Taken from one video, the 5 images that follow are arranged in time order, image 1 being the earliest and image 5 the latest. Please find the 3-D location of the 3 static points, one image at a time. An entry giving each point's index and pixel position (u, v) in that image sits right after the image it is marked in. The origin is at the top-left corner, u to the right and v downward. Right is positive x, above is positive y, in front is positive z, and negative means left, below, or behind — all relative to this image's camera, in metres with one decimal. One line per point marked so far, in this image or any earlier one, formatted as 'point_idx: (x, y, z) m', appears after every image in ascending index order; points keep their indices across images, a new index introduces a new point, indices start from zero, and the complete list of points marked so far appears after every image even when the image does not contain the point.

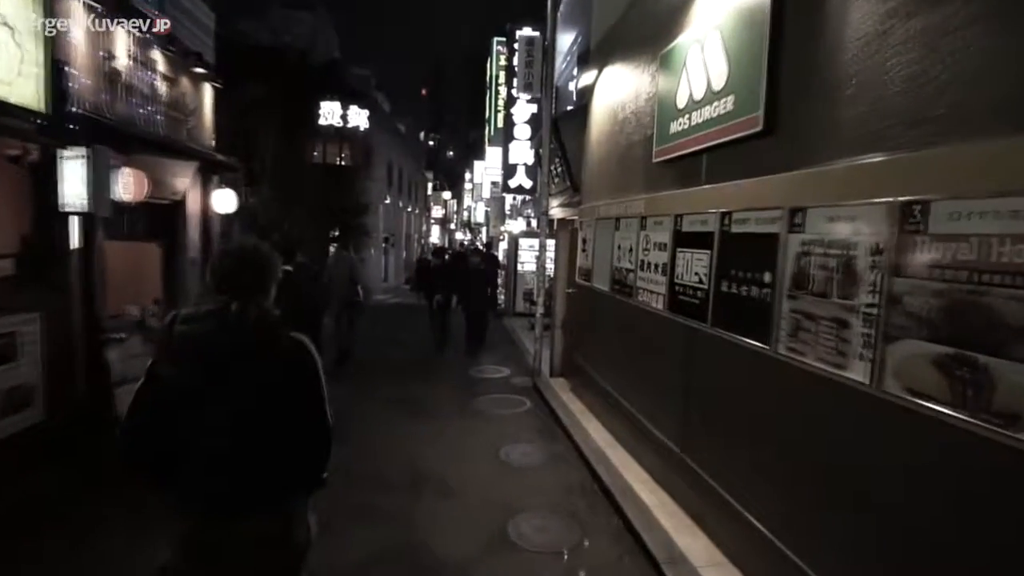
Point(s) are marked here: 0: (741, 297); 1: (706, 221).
0: (+1.5, -0.1, +4.3) m
1: (+1.4, +0.5, +4.9) m
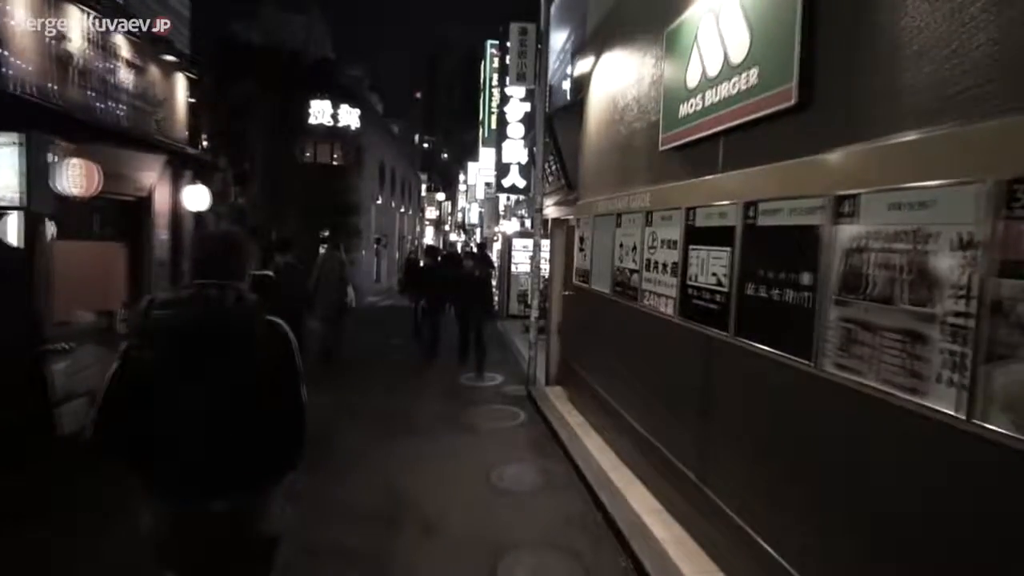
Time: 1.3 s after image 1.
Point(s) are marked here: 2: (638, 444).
0: (+1.4, -0.1, +3.7) m
1: (+1.4, +0.5, +4.3) m
2: (+1.2, -1.5, +6.4) m
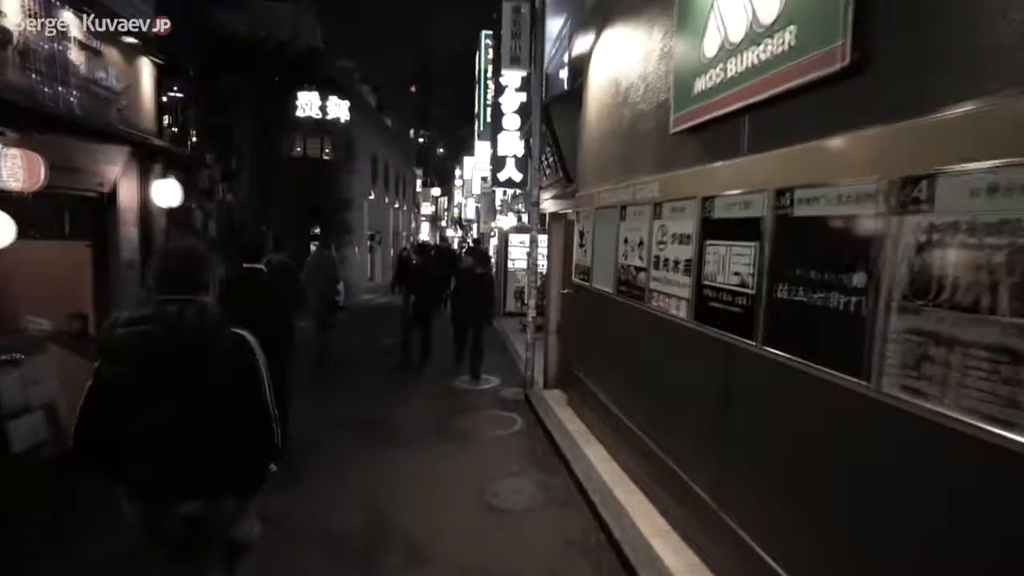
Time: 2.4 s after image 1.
0: (+1.4, -0.1, +3.1) m
1: (+1.3, +0.5, +3.7) m
2: (+1.2, -1.5, +5.9) m
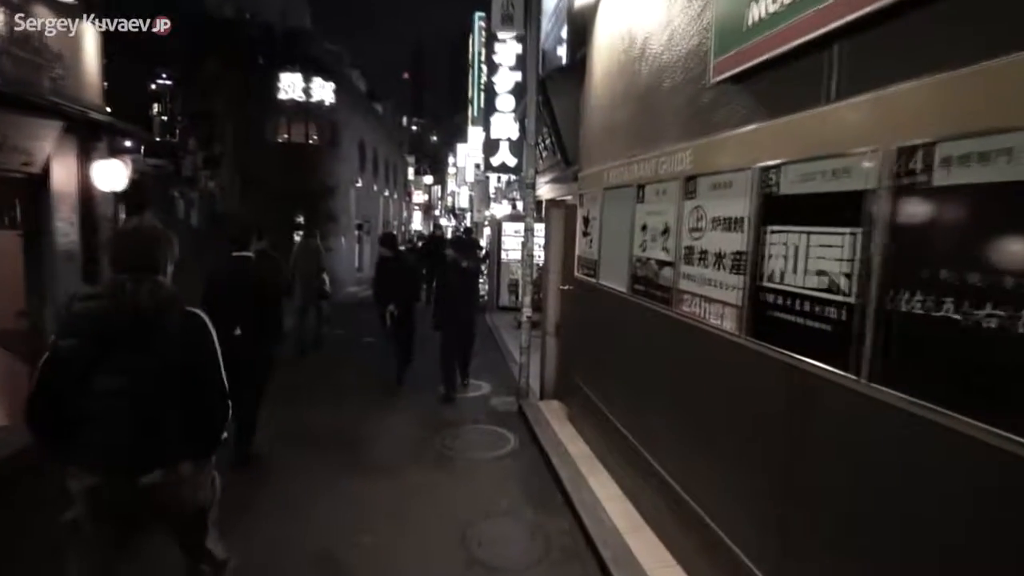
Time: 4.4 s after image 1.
0: (+1.3, -0.1, +2.0) m
1: (+1.3, +0.4, +2.6) m
2: (+1.1, -1.5, +4.8) m
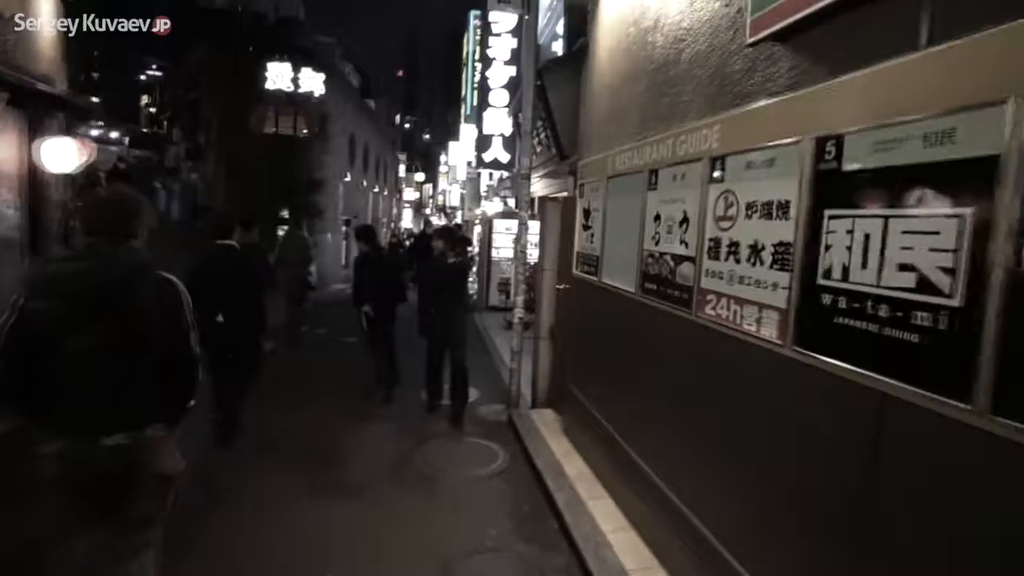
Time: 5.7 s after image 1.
0: (+1.3, -0.1, +1.4) m
1: (+1.3, +0.4, +2.0) m
2: (+1.0, -1.5, +4.2) m
